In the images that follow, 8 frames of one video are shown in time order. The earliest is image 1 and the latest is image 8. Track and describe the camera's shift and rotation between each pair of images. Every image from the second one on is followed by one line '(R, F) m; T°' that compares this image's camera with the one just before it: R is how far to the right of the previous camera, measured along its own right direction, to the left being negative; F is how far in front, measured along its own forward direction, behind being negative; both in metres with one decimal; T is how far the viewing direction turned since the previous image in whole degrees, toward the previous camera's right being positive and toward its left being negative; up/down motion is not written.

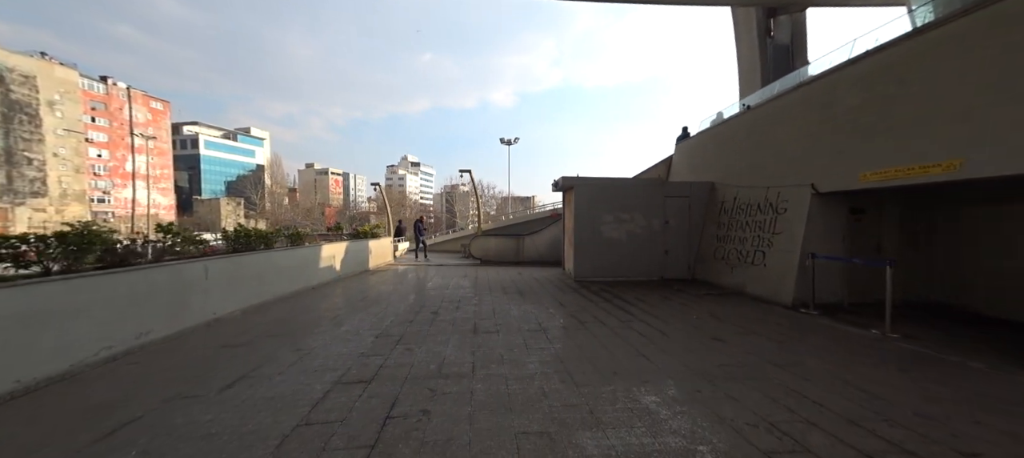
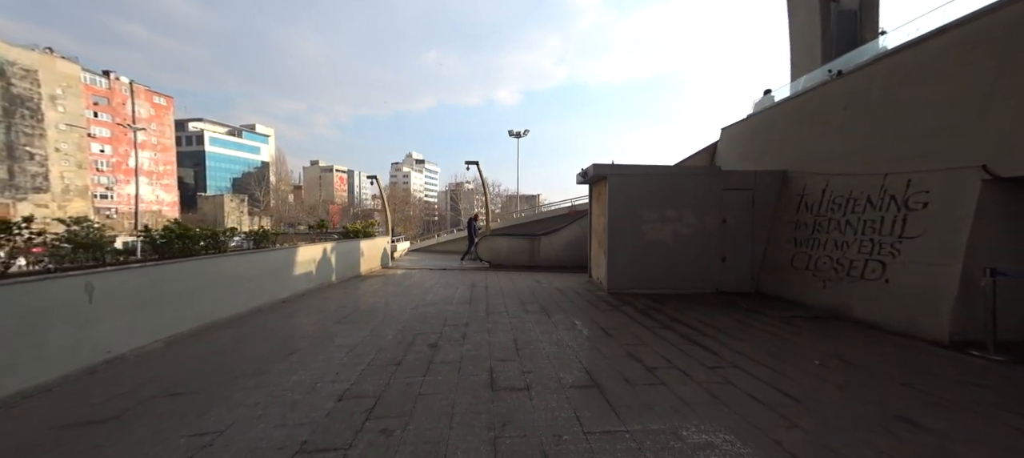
(-0.3, +1.9) m; -1°
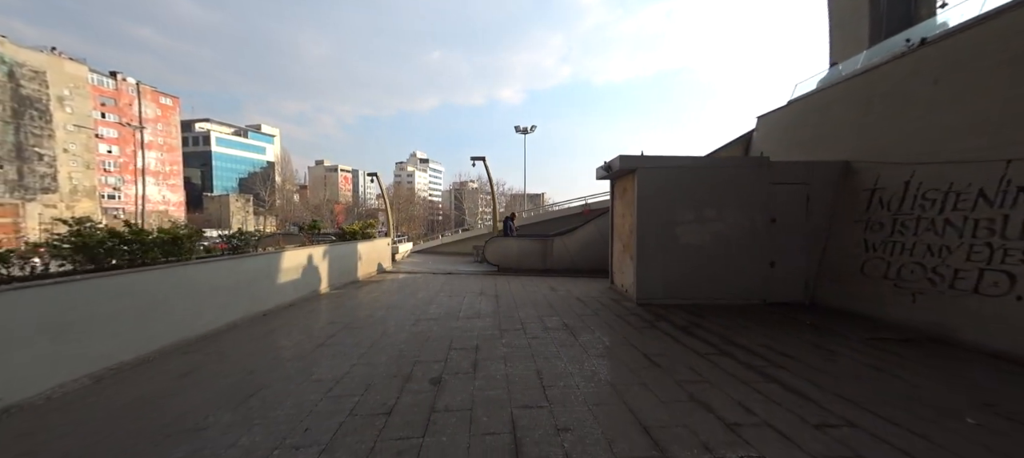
(-0.2, +1.0) m; -1°
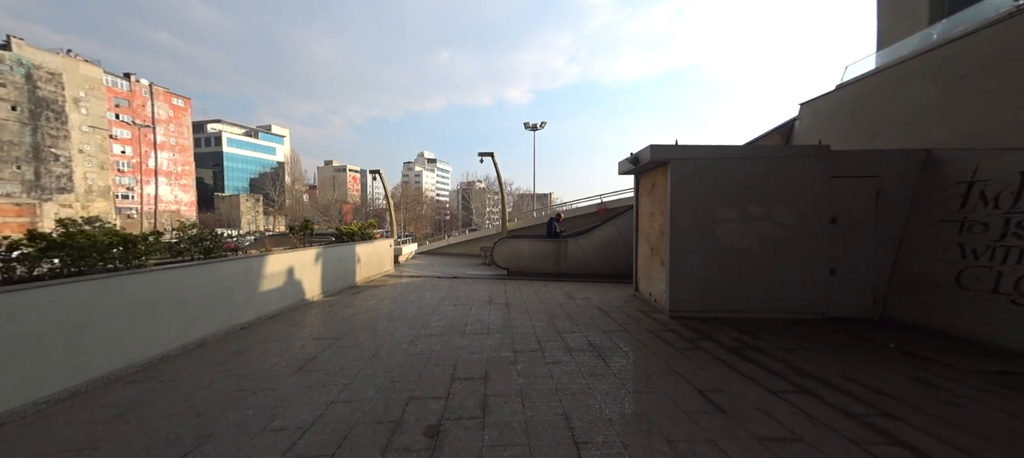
(-0.1, +0.9) m; -1°
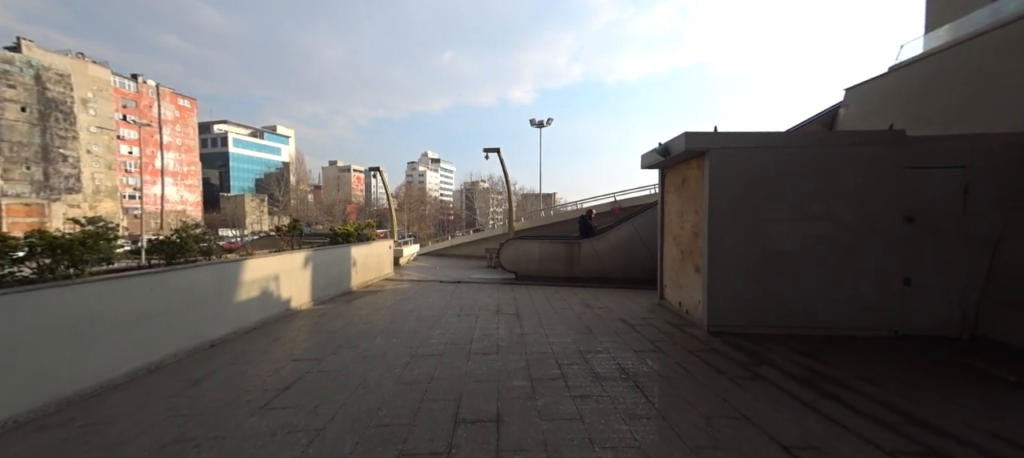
(-0.1, +0.9) m; -1°
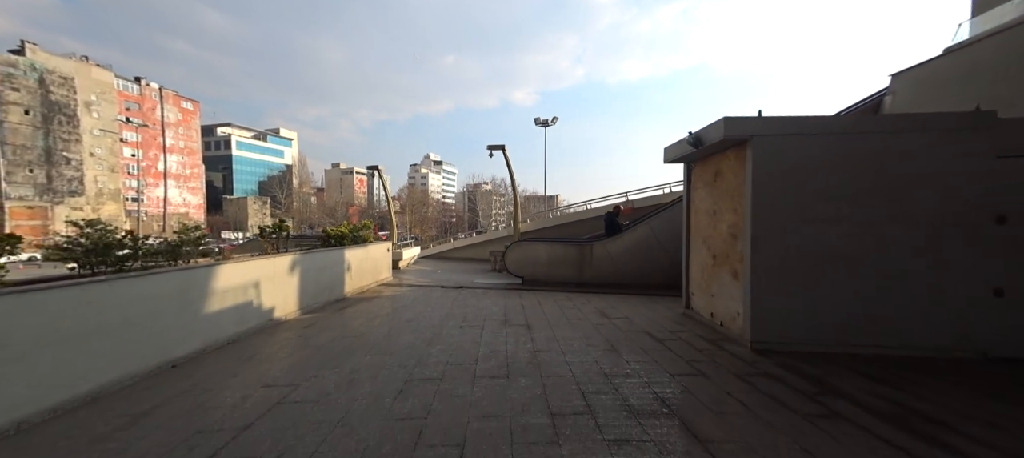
(-0.1, +0.7) m; 0°
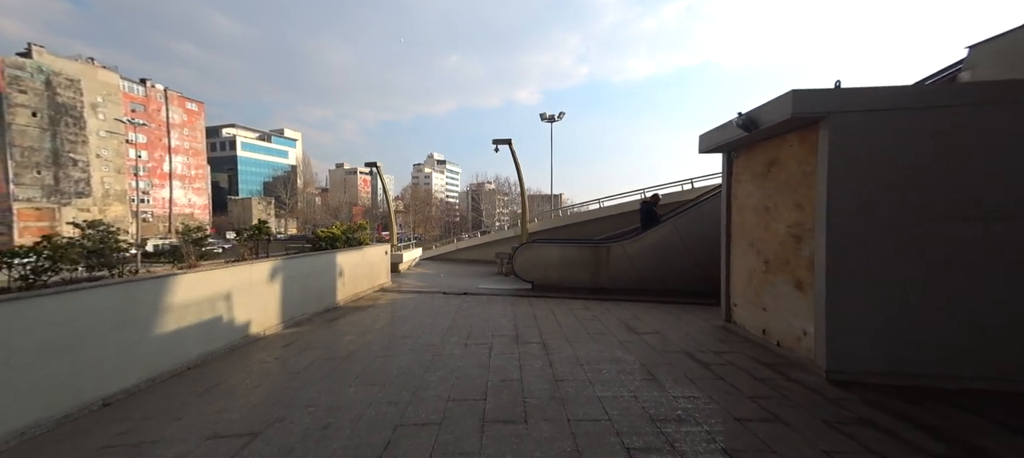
(-0.1, +0.9) m; -1°
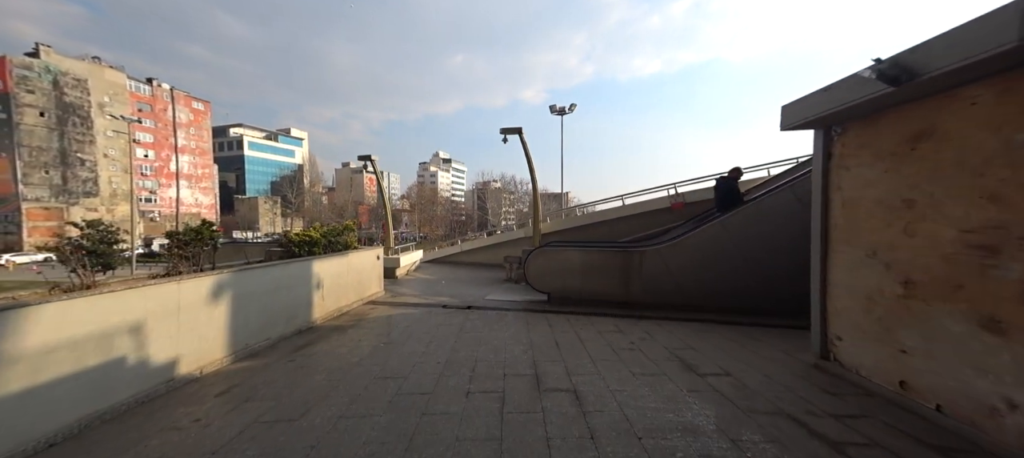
(-0.2, +1.5) m; -1°
